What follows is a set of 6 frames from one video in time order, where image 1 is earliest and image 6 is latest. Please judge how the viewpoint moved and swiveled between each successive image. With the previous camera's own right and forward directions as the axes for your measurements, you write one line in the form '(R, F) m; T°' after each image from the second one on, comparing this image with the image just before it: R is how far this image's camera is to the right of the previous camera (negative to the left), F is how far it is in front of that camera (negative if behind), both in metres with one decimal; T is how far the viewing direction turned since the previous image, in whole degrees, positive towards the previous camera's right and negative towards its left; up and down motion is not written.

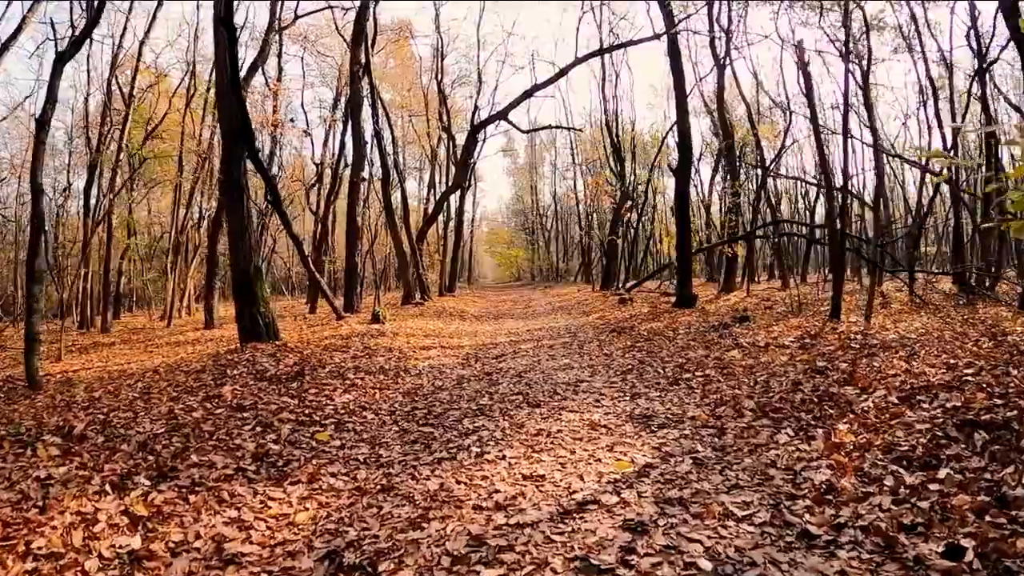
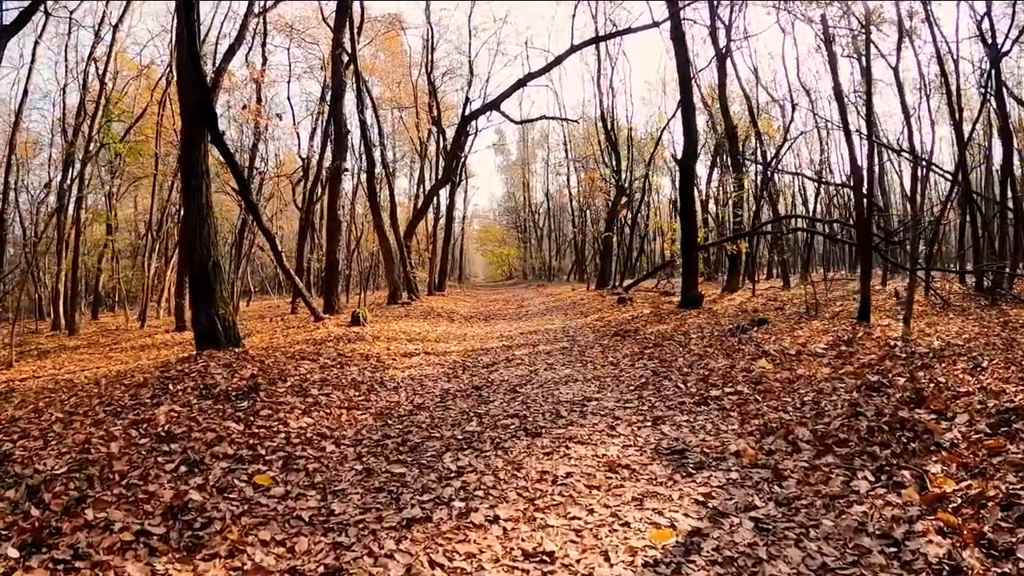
(0.0, +1.5) m; +1°
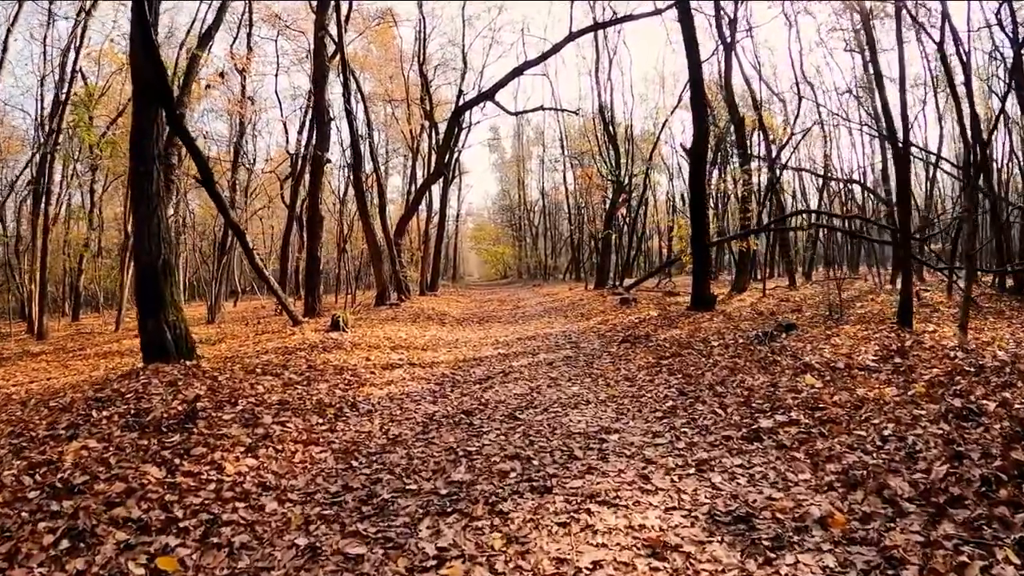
(0.0, +1.5) m; +1°
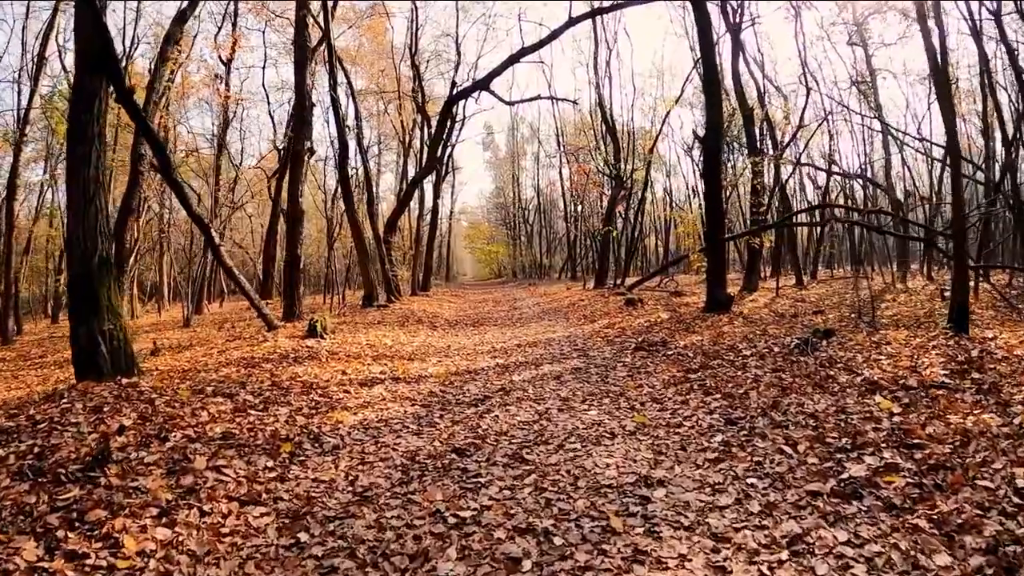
(-0.1, +1.5) m; +1°
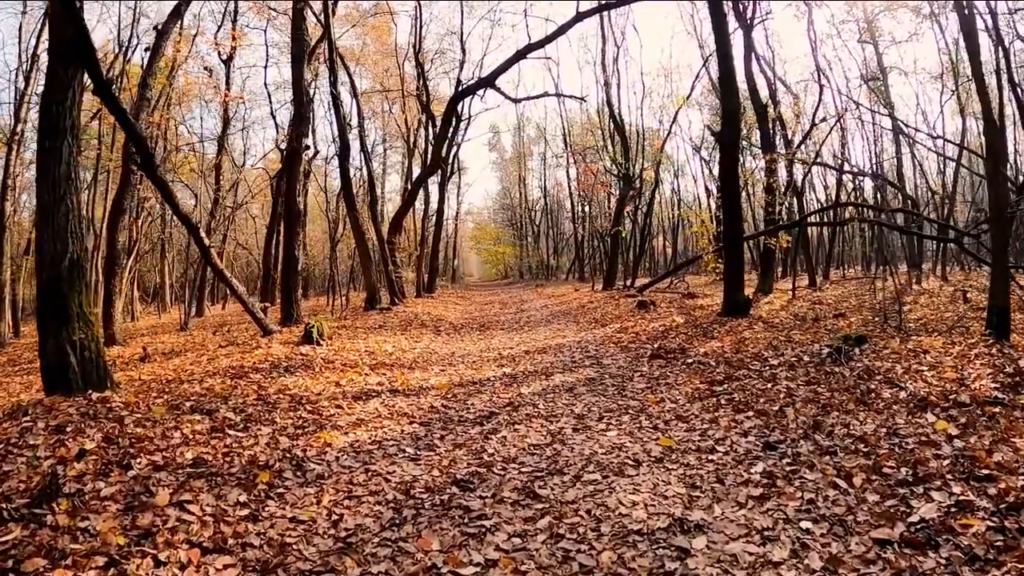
(0.0, +0.7) m; -1°
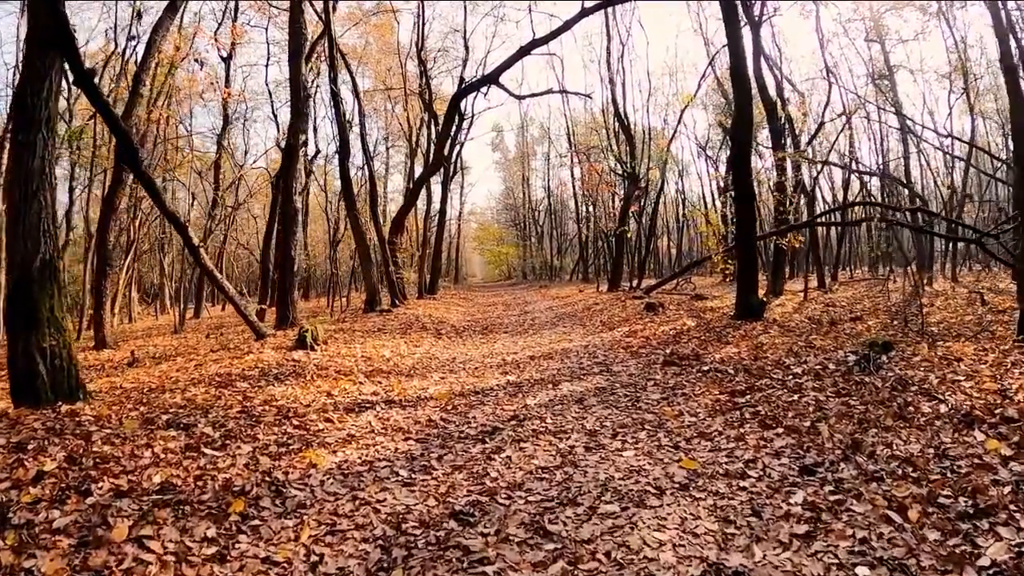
(0.0, +0.5) m; 0°
